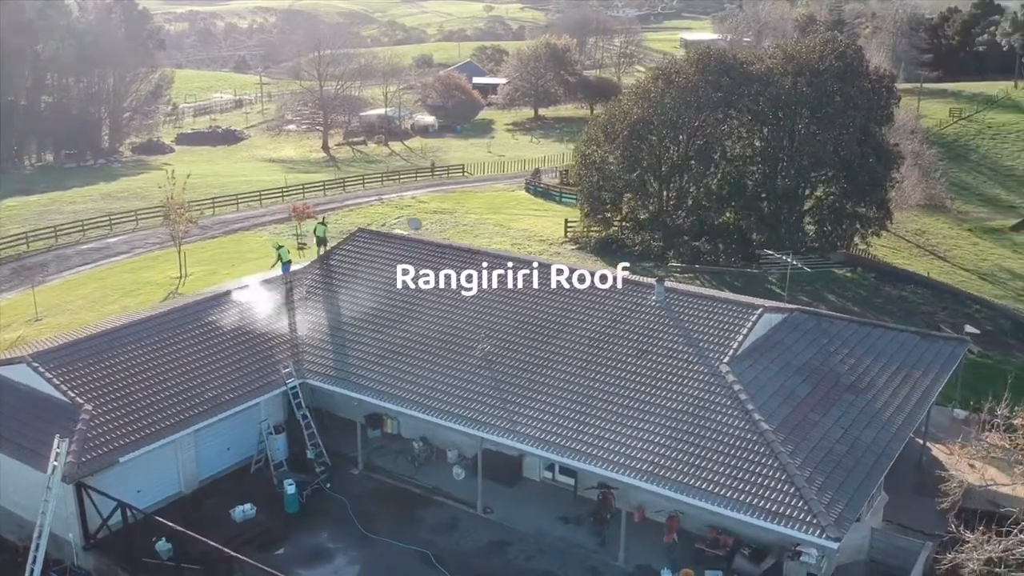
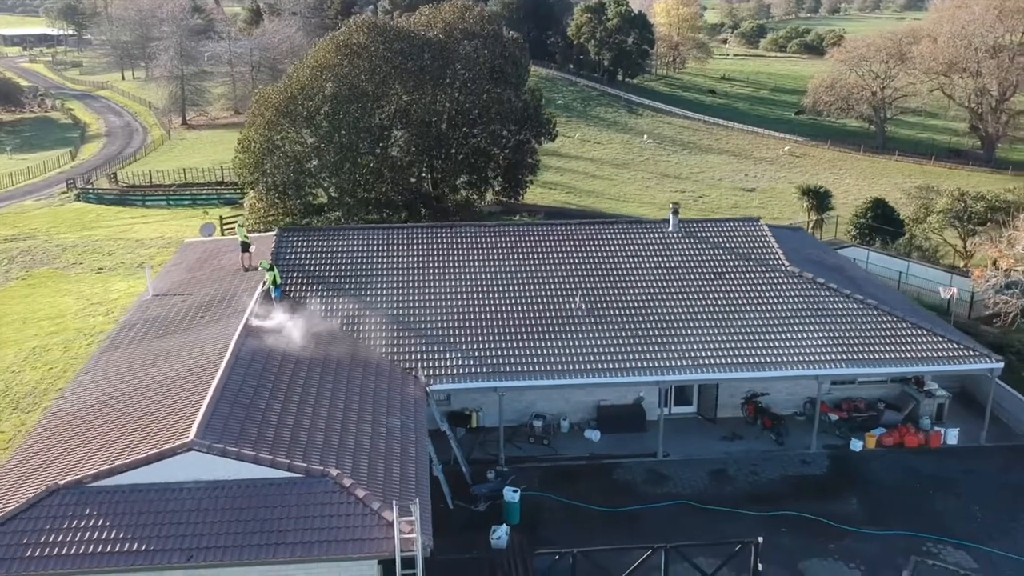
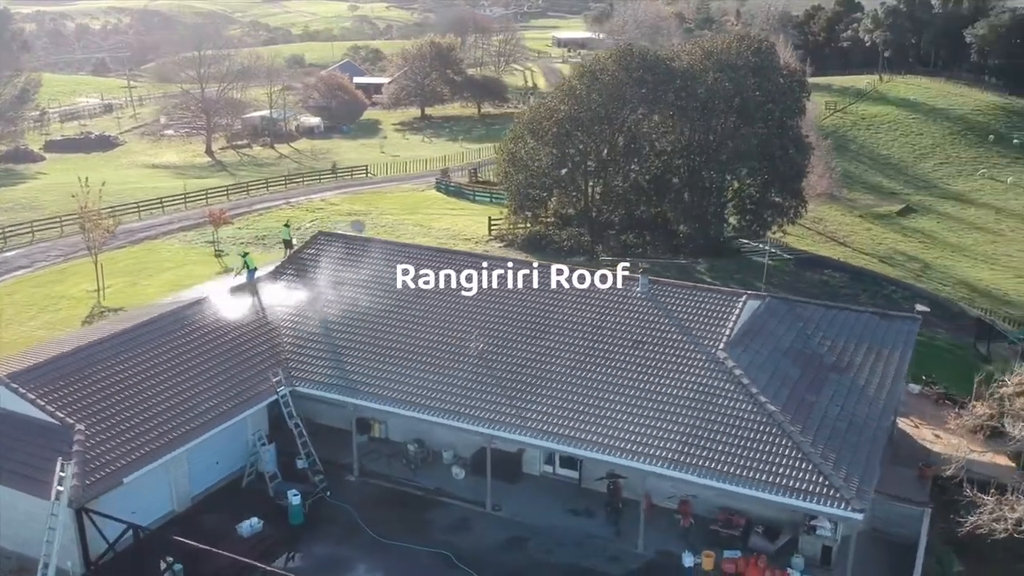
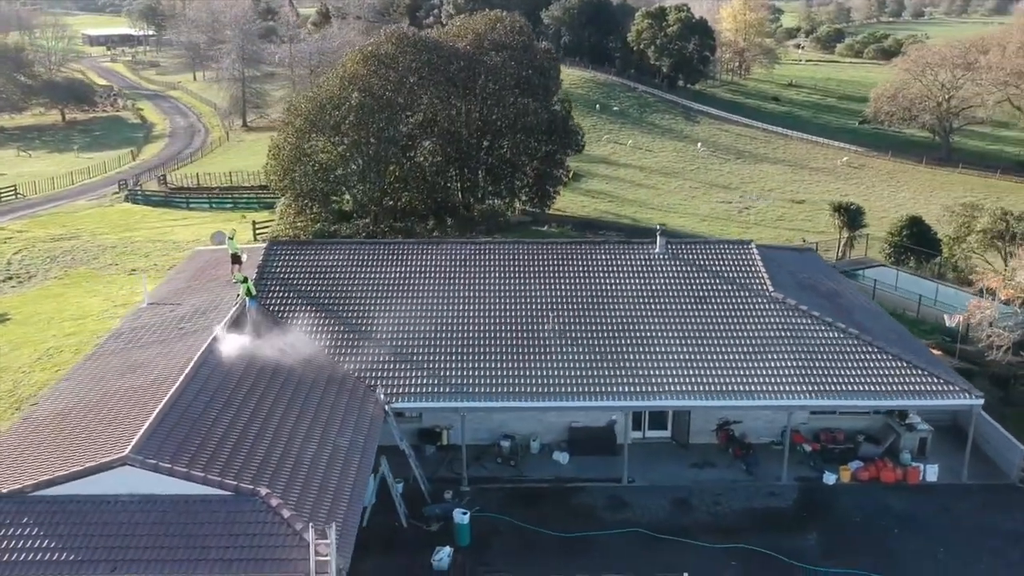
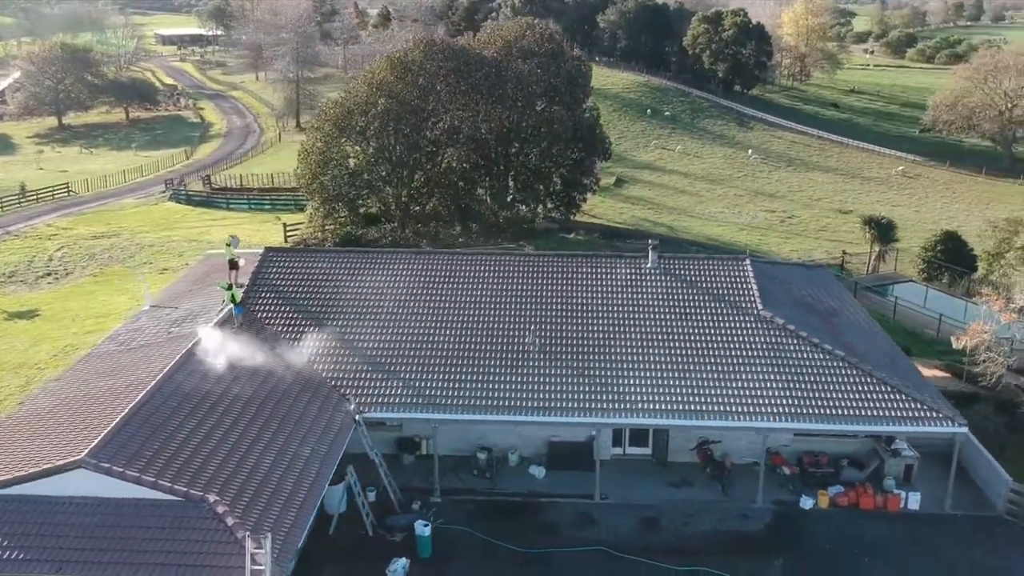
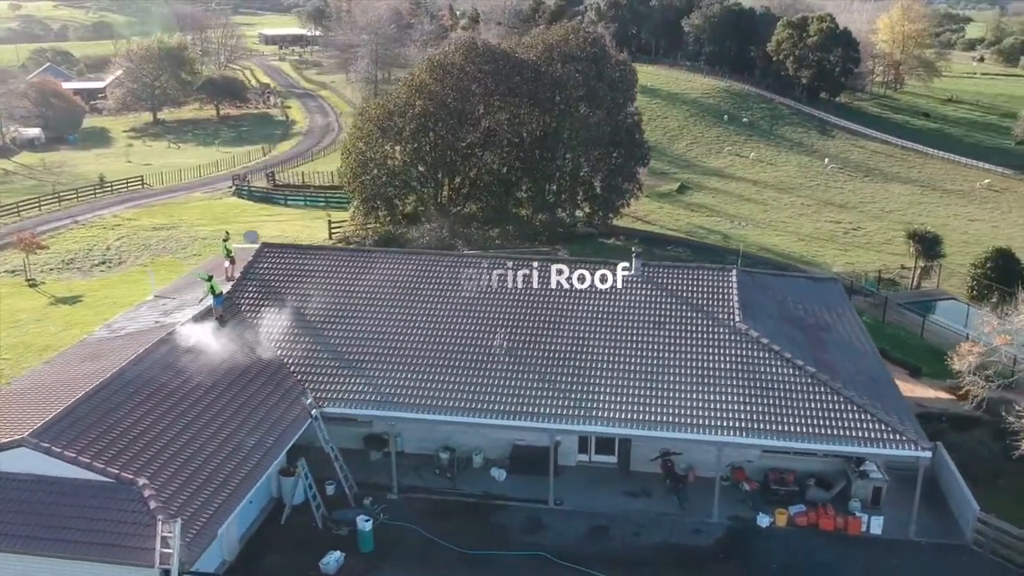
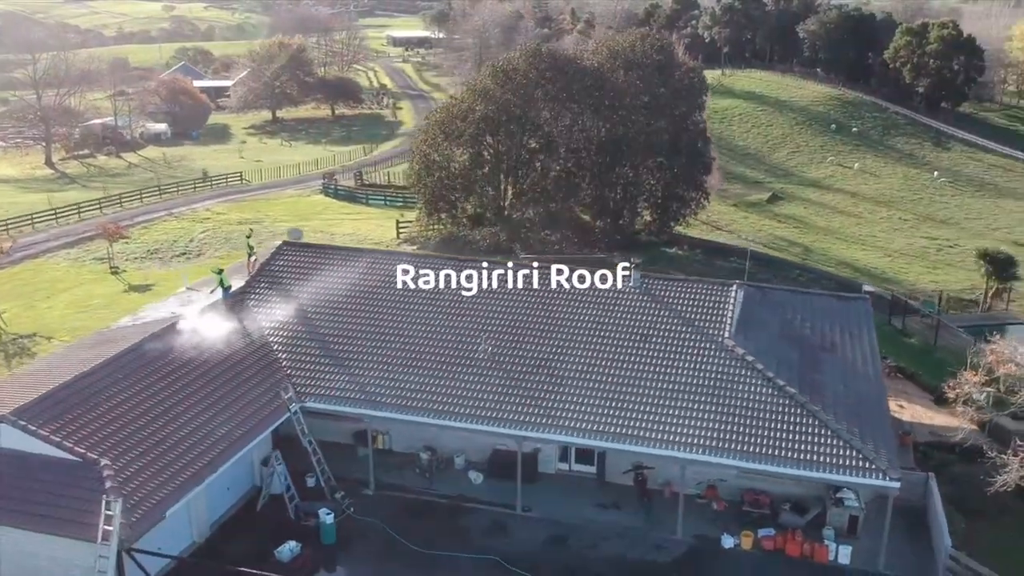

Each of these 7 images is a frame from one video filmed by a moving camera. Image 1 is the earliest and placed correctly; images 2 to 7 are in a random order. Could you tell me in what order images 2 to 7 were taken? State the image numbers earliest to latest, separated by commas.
3, 7, 6, 5, 4, 2
